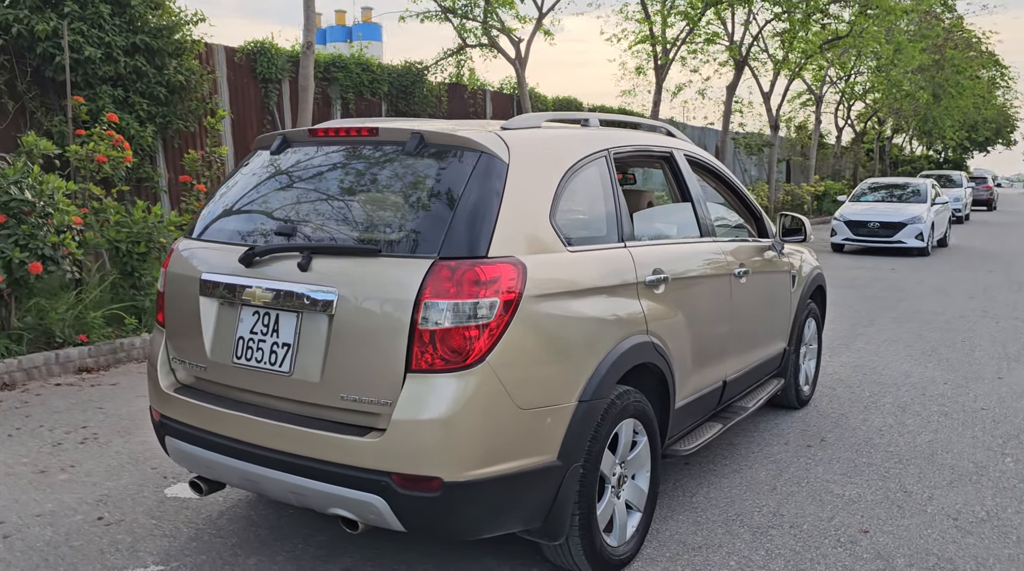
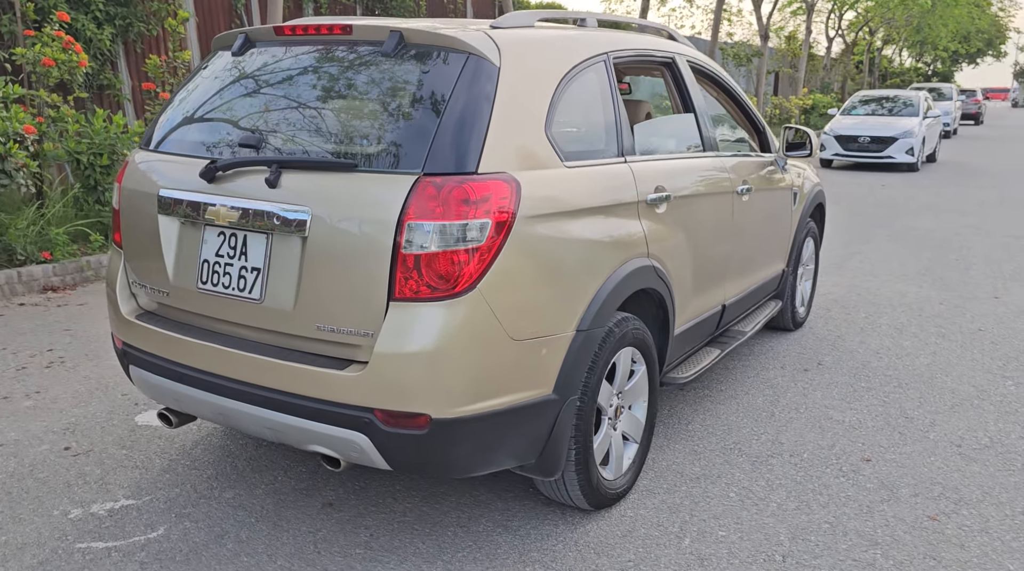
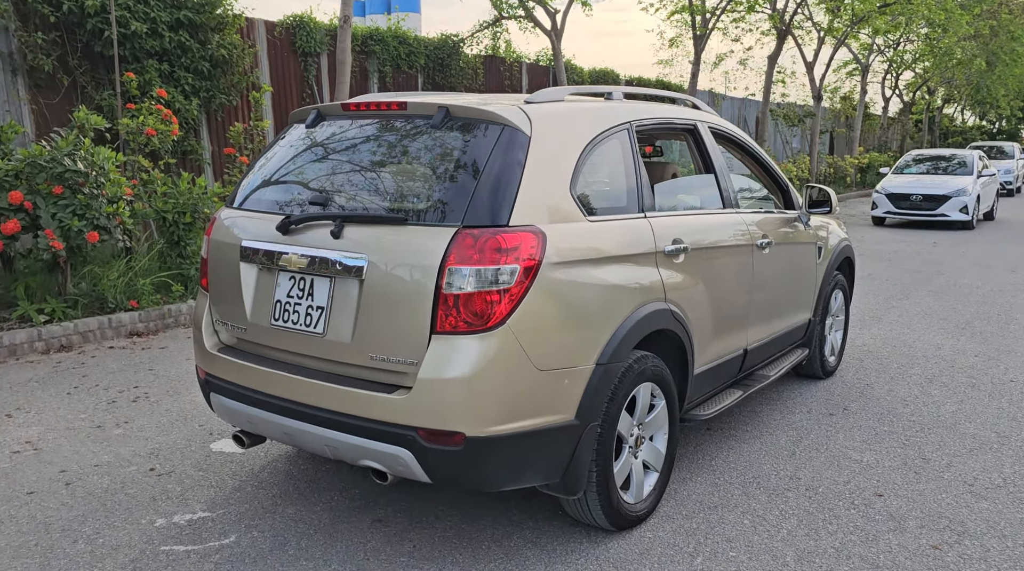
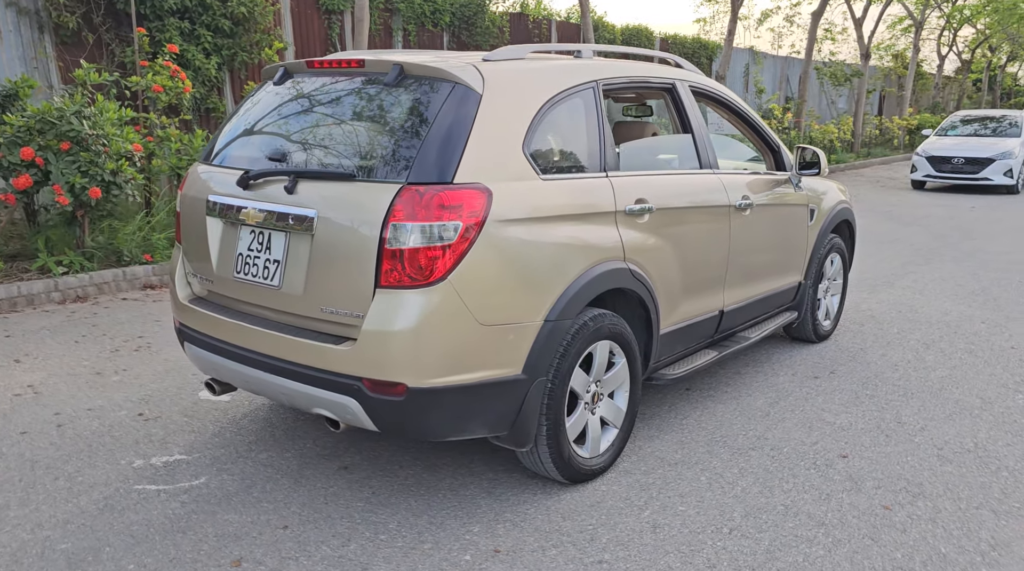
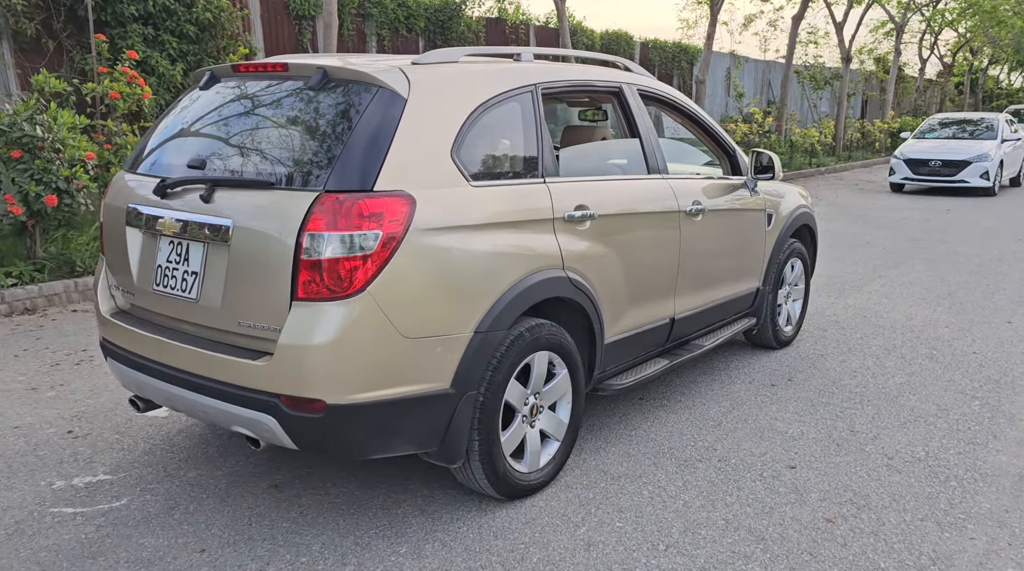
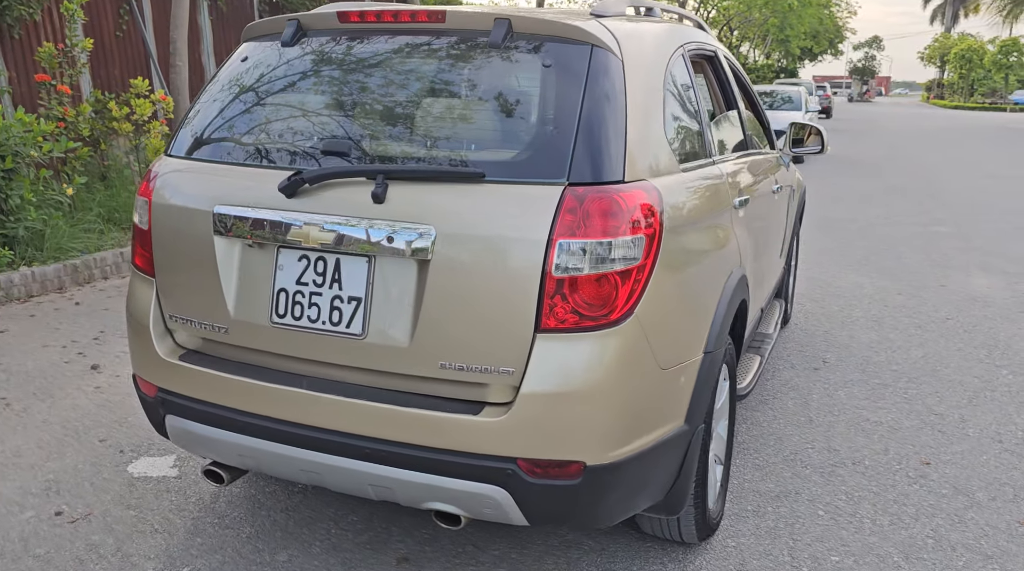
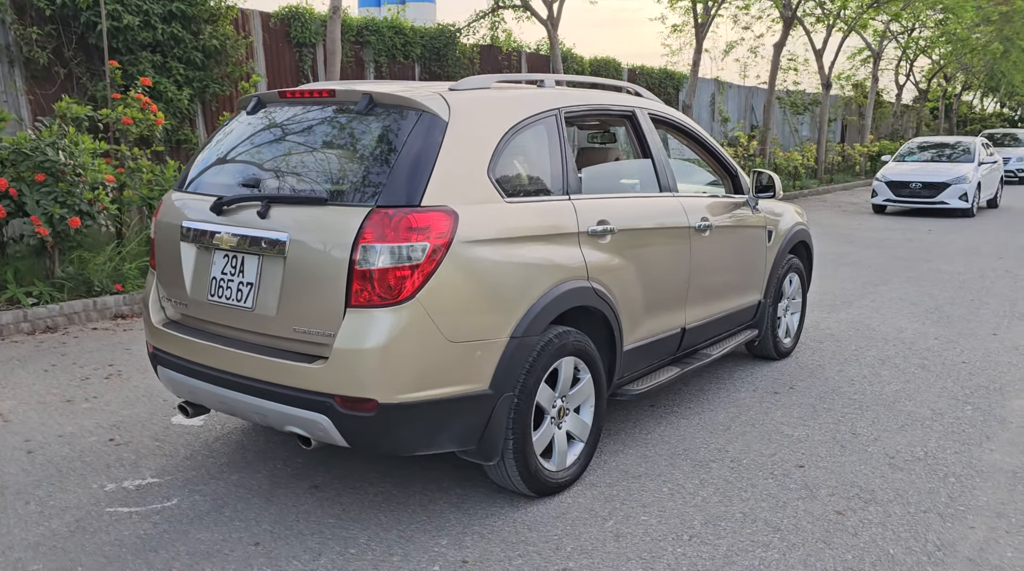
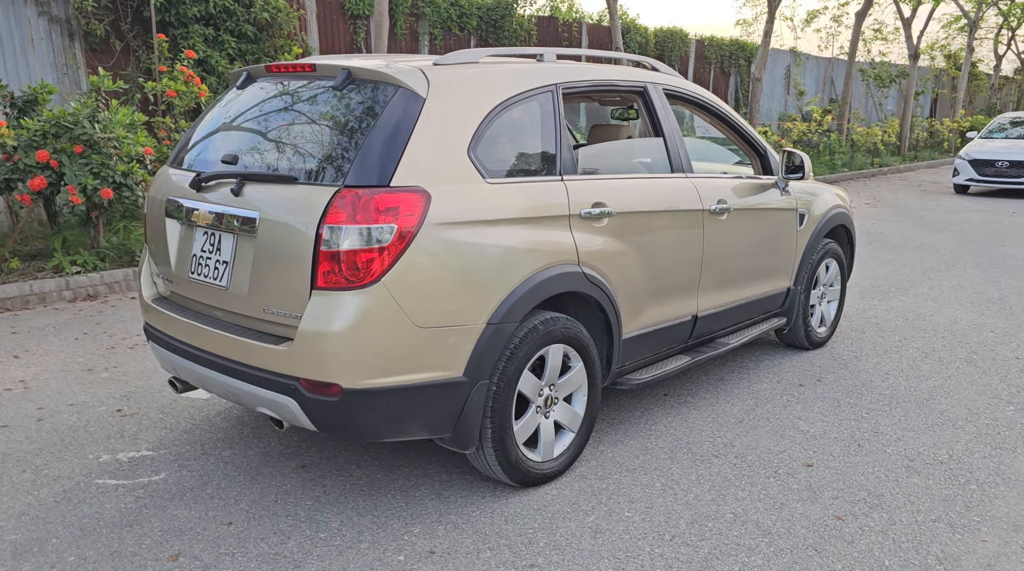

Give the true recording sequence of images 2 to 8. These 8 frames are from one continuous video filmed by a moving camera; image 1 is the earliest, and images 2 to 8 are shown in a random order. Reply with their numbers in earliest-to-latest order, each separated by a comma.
3, 7, 5, 8, 4, 2, 6
